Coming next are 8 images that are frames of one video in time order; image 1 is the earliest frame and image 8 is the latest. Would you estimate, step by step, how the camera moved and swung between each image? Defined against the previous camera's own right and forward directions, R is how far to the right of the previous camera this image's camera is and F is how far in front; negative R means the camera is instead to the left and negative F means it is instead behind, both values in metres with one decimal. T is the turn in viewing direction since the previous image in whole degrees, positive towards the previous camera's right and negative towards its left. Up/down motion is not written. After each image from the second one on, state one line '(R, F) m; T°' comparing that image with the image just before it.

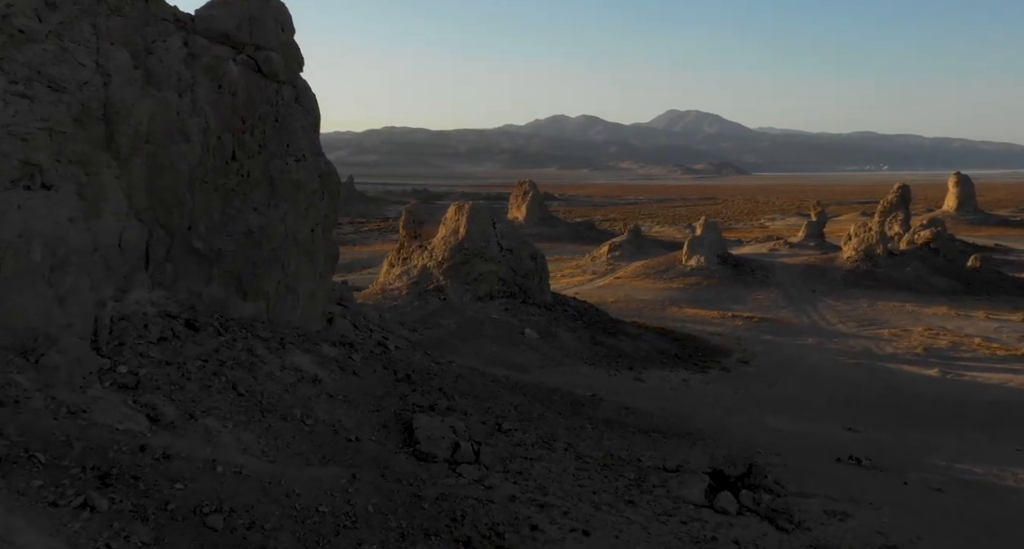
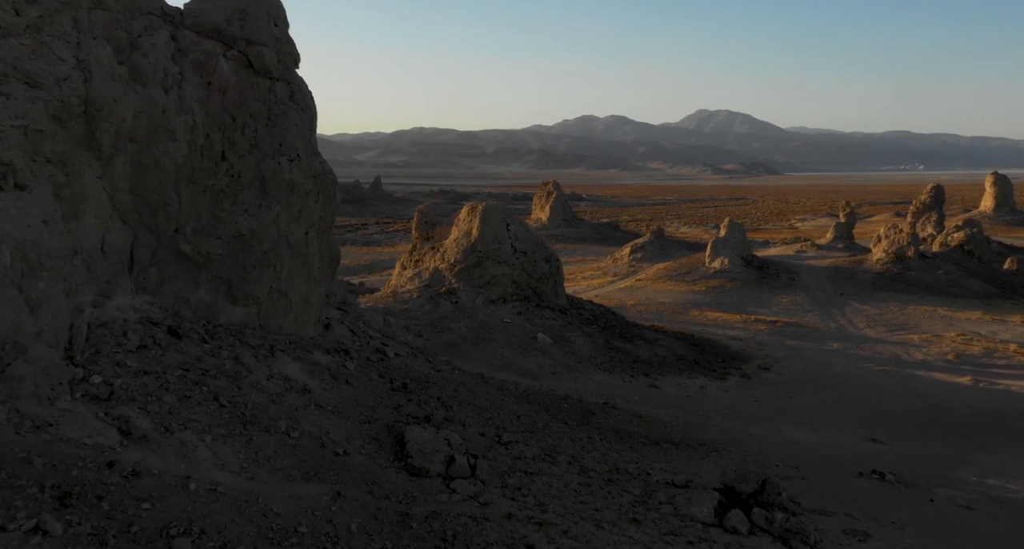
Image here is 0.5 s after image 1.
(+0.2, +0.3) m; -2°
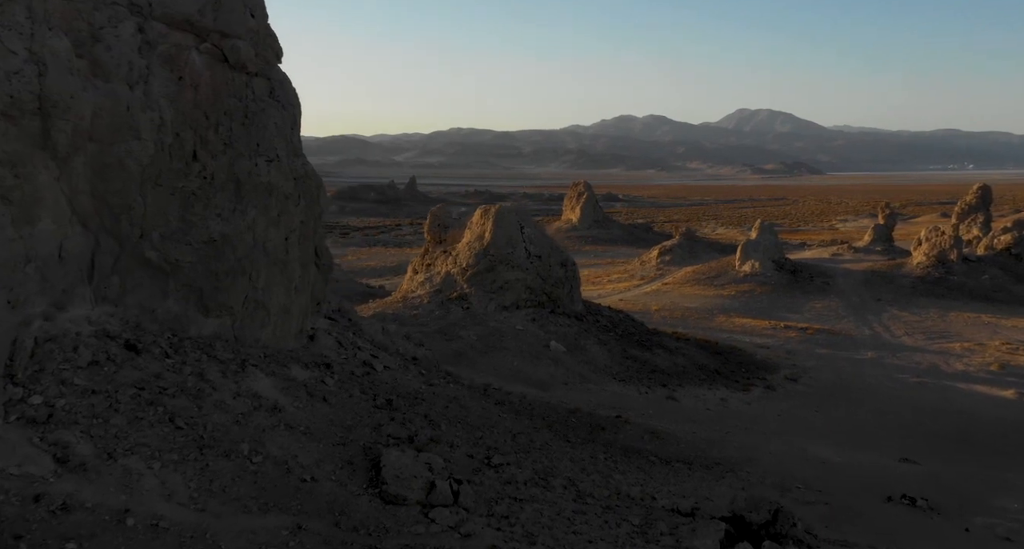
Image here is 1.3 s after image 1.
(+0.3, +0.5) m; -2°
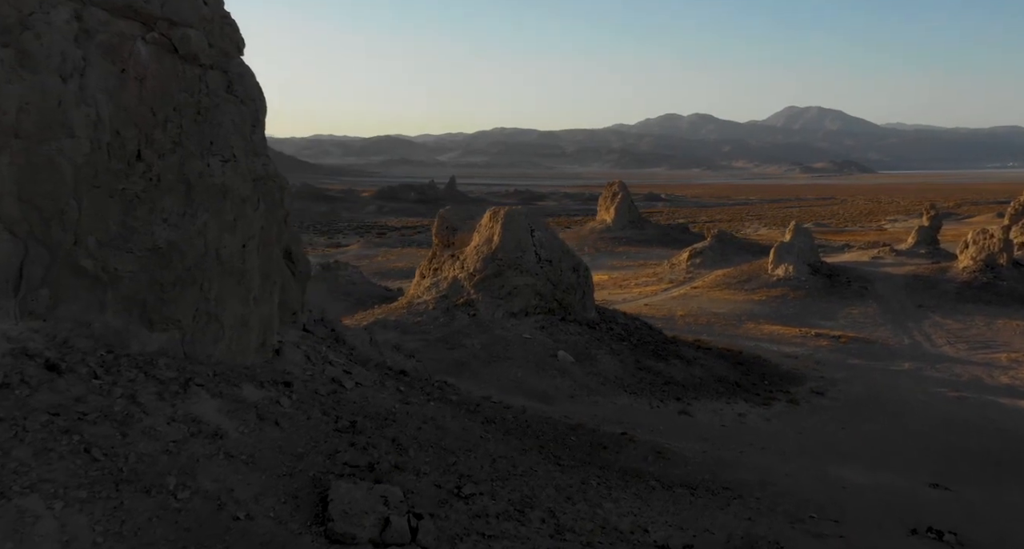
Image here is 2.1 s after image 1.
(+0.4, +0.6) m; -3°
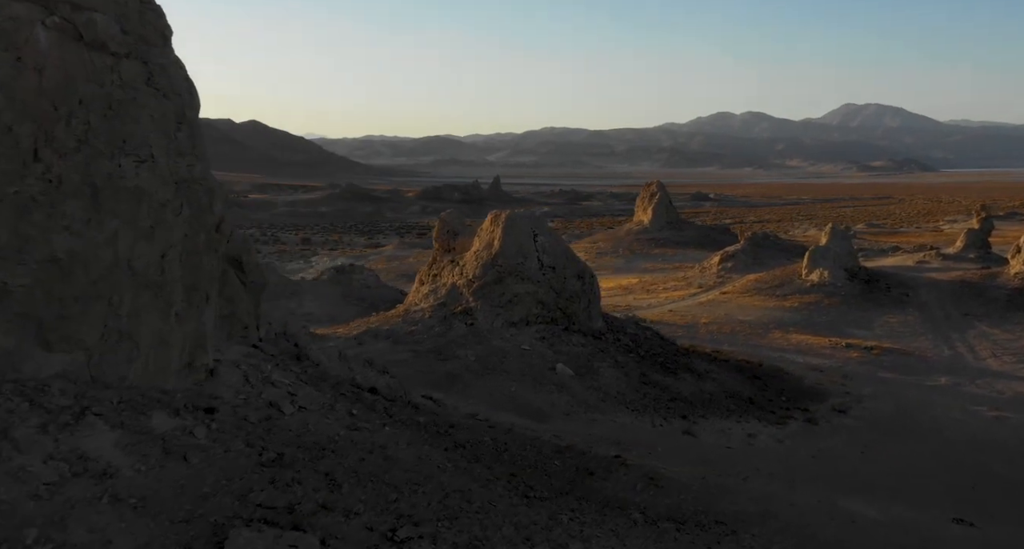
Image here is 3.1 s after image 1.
(+0.6, +0.7) m; -3°
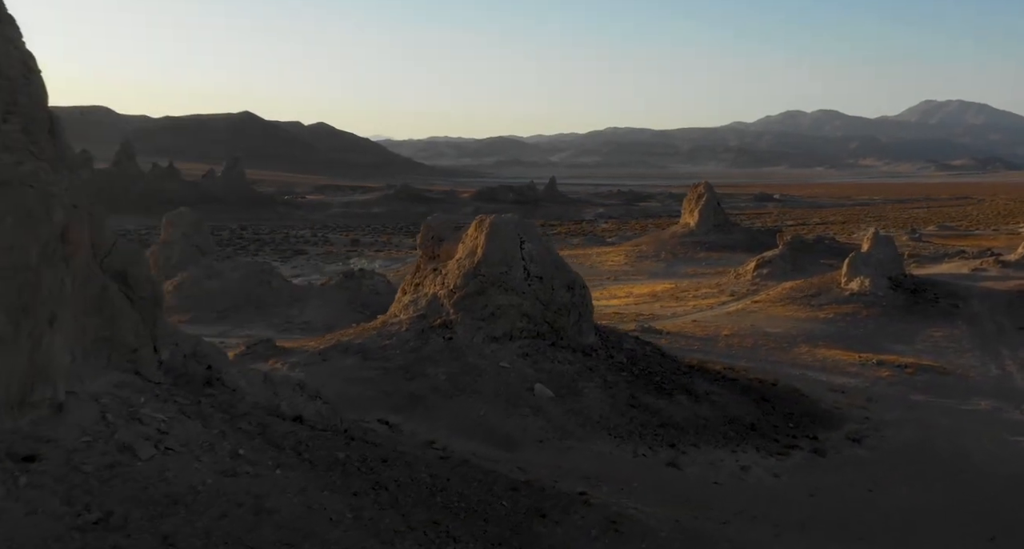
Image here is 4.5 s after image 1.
(+0.9, +1.0) m; -4°
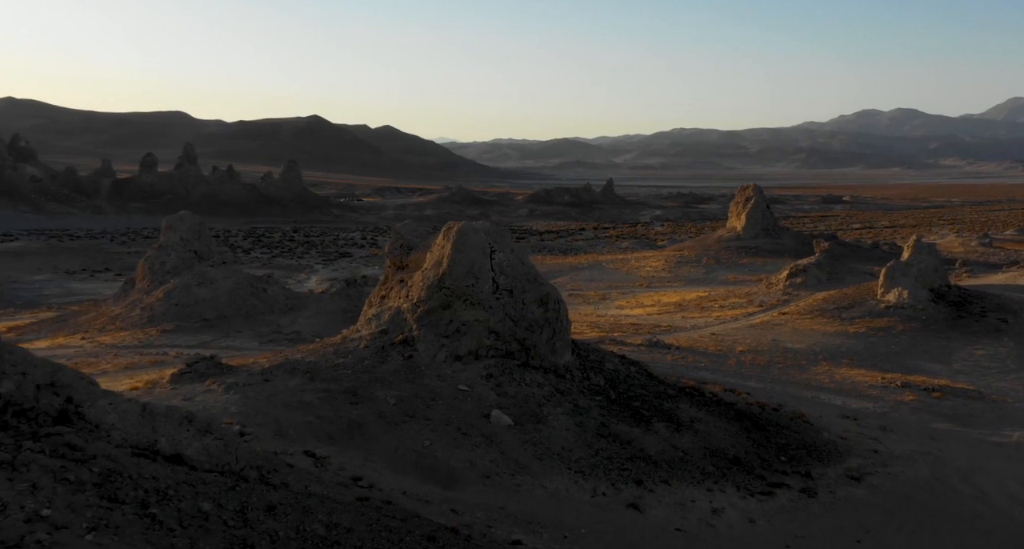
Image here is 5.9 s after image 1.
(+1.1, +1.0) m; -4°
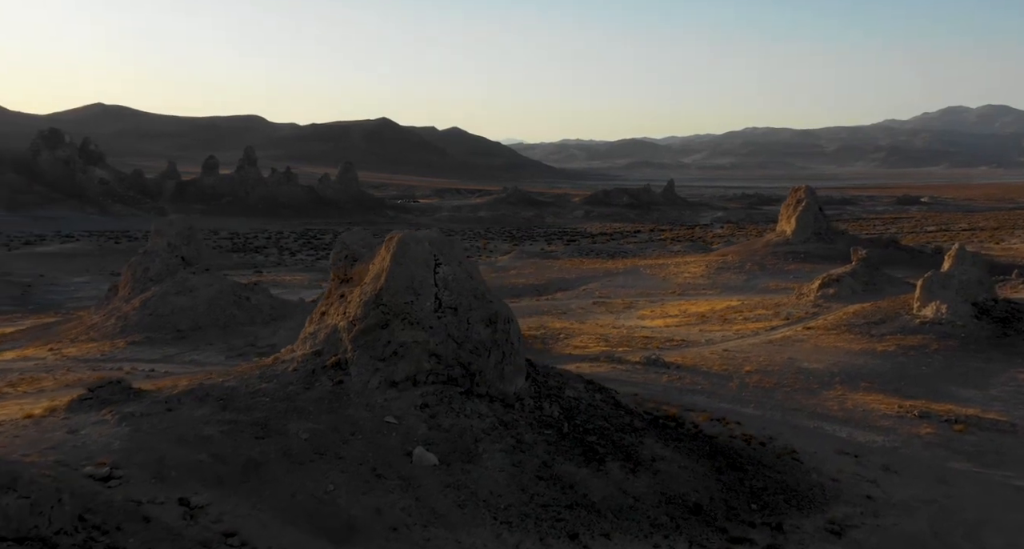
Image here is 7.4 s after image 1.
(+1.2, +1.2) m; -4°
